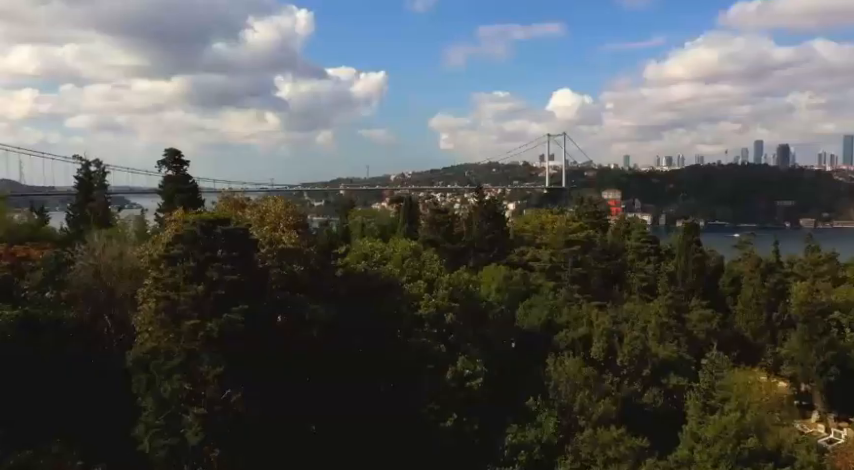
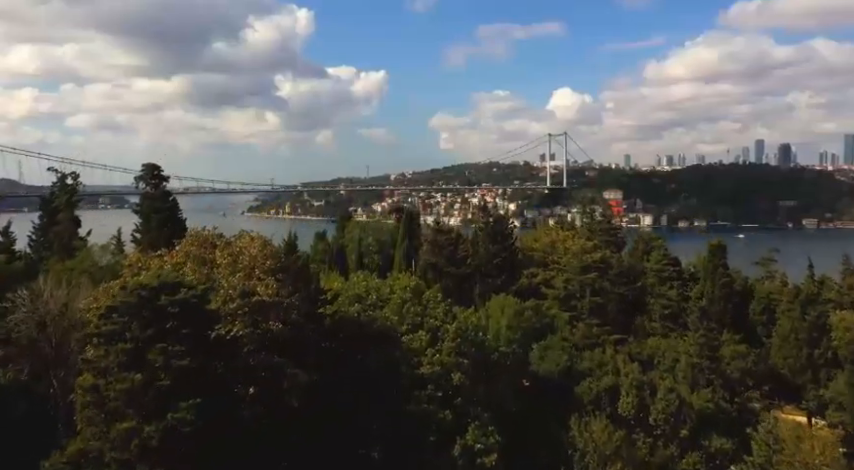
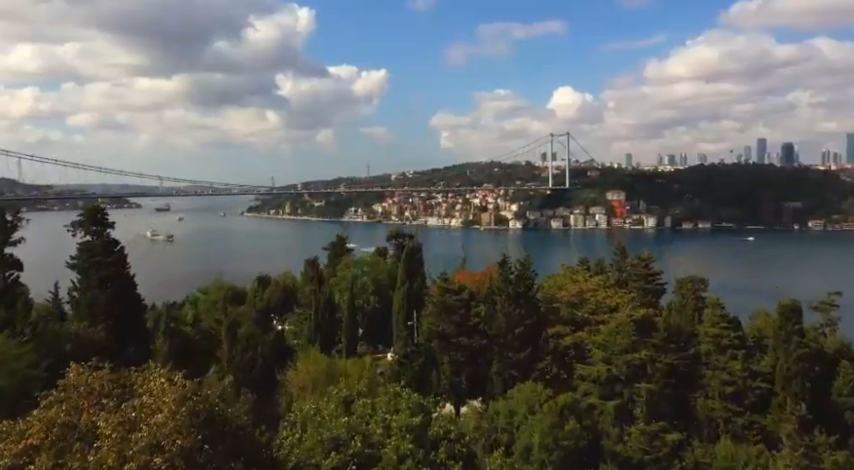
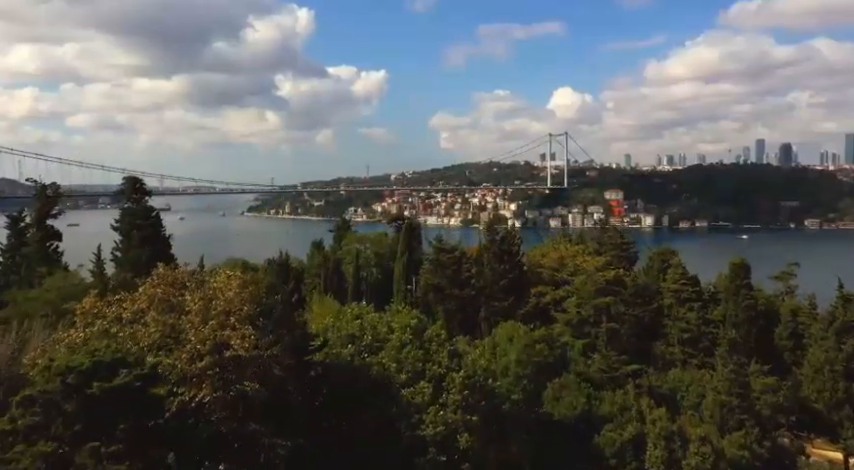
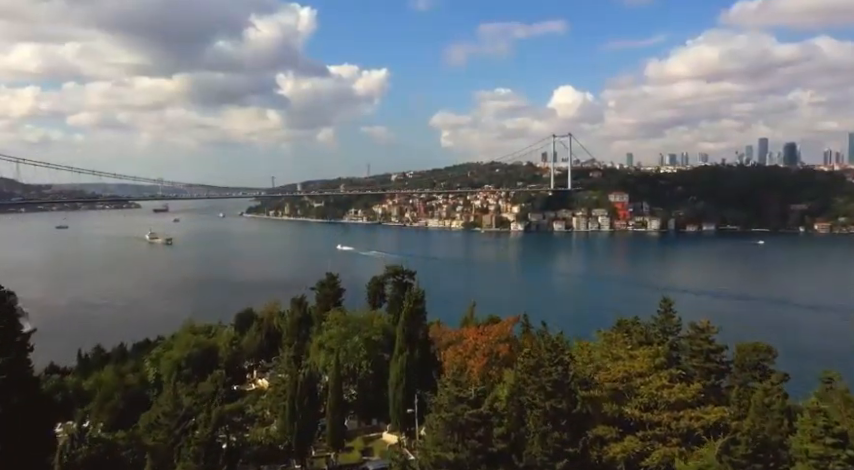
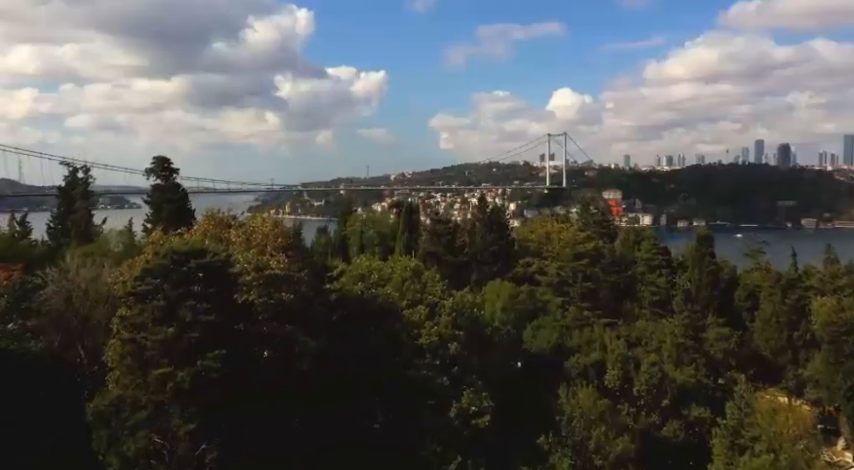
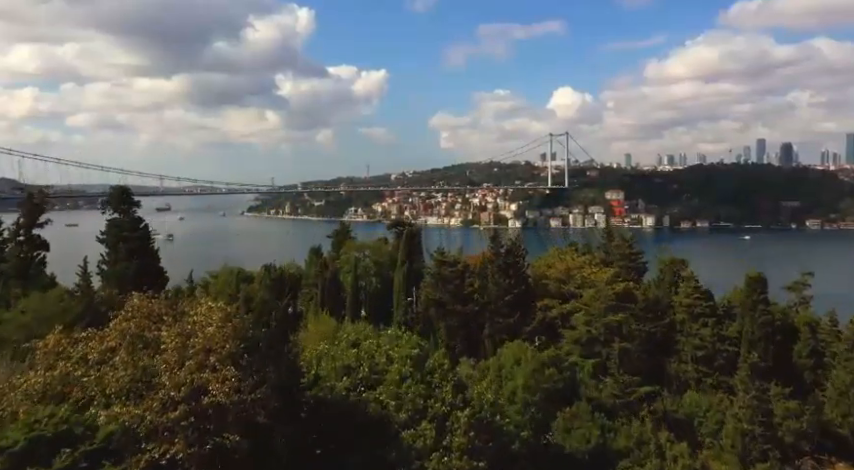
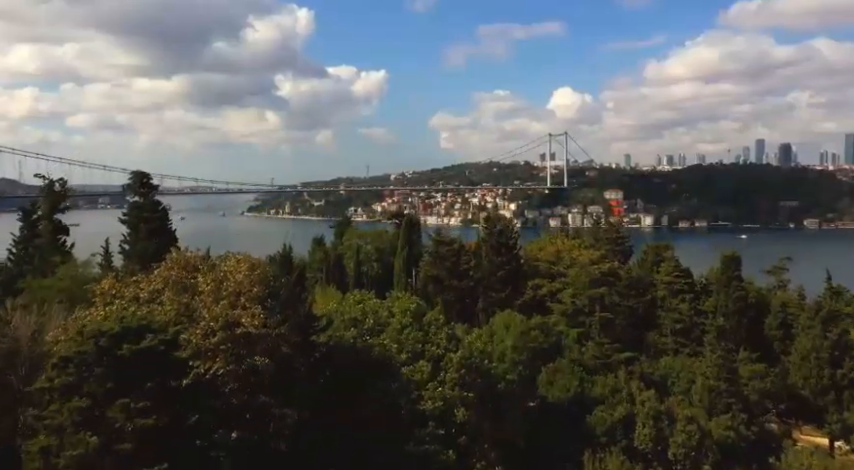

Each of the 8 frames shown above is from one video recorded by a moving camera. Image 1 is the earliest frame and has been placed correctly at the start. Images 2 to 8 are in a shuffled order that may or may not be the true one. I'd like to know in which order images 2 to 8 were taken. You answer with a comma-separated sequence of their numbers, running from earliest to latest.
6, 2, 8, 4, 7, 3, 5
